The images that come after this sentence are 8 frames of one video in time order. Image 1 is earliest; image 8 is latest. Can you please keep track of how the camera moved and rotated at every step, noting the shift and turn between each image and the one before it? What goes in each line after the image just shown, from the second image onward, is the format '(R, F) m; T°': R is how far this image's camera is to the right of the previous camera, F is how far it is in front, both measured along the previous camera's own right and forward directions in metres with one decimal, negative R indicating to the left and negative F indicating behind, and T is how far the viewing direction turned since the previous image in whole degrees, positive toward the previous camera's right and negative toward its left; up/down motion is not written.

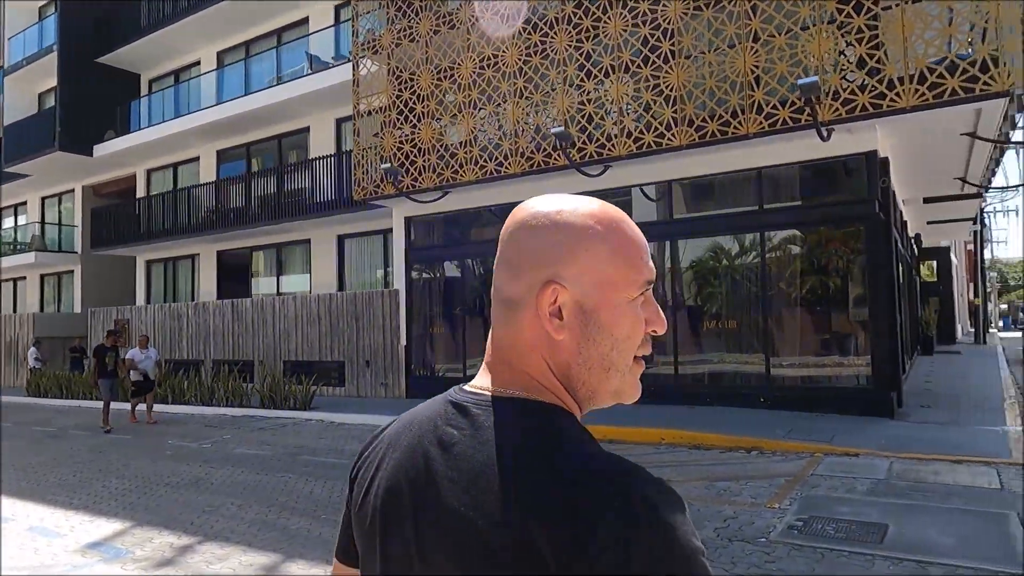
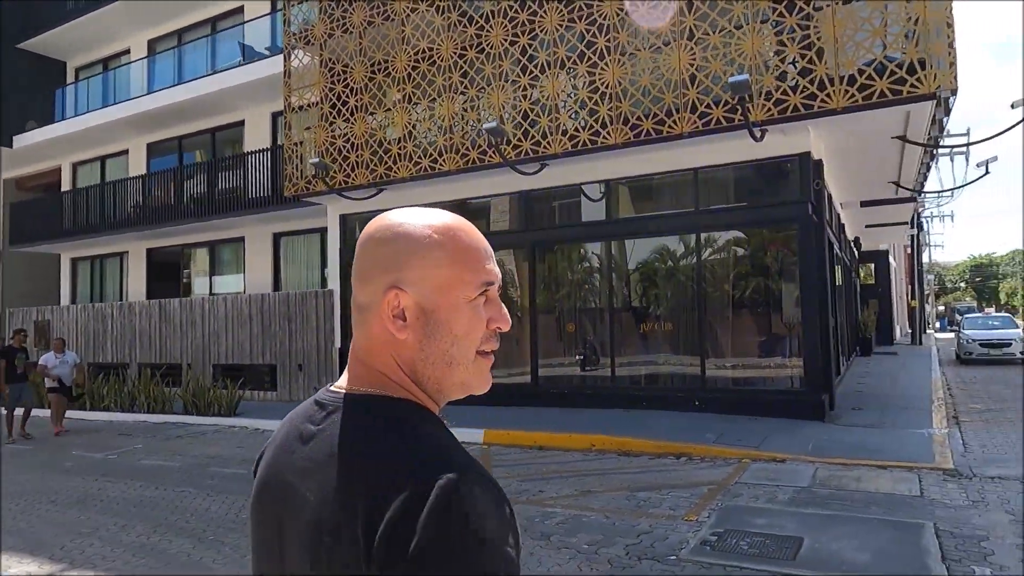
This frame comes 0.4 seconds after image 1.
(+0.4, +0.3) m; +4°
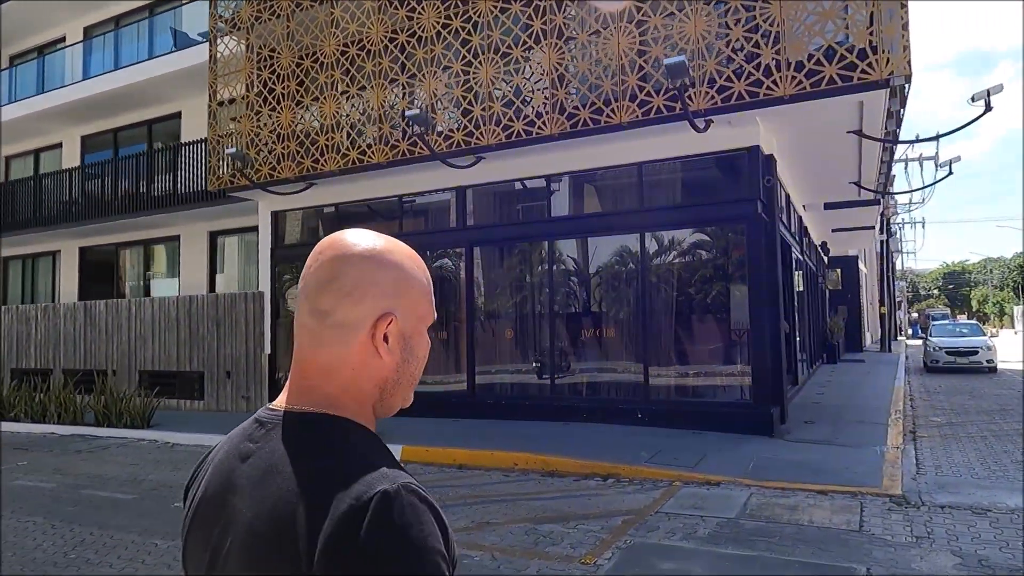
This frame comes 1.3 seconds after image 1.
(+0.8, +0.8) m; +2°
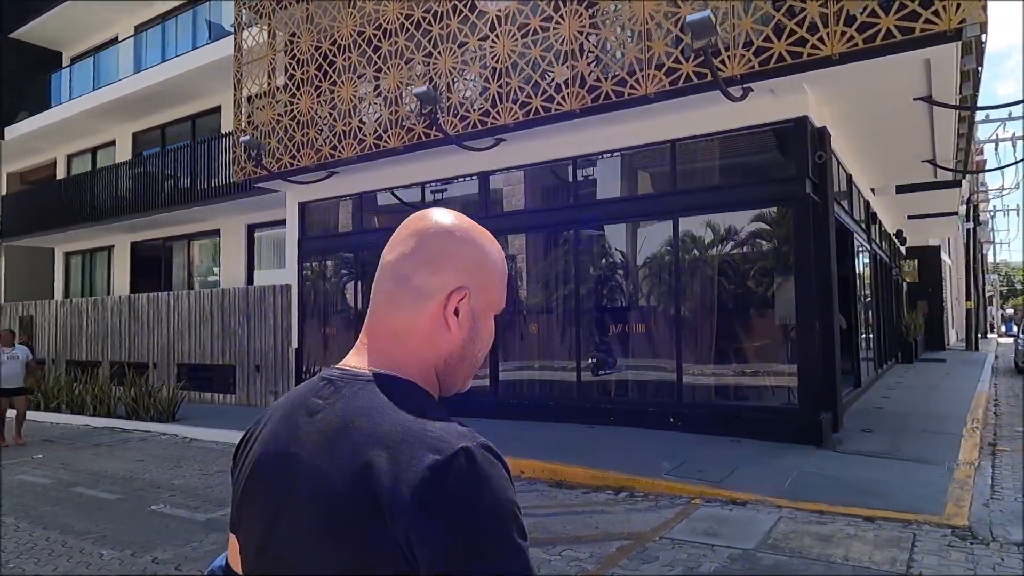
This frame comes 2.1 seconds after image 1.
(+0.6, +0.7) m; -6°
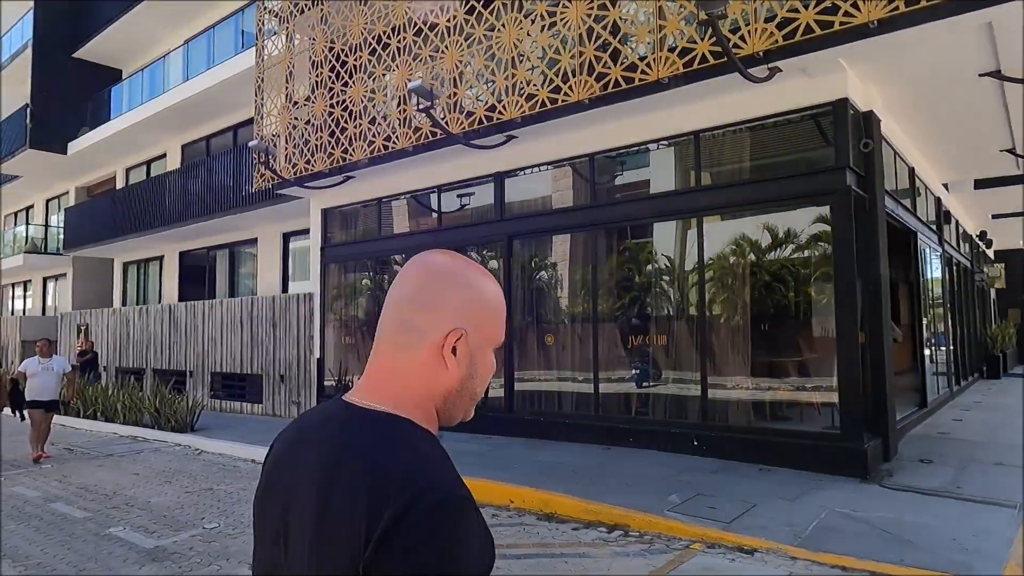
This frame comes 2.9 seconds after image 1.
(+0.8, +0.7) m; -6°
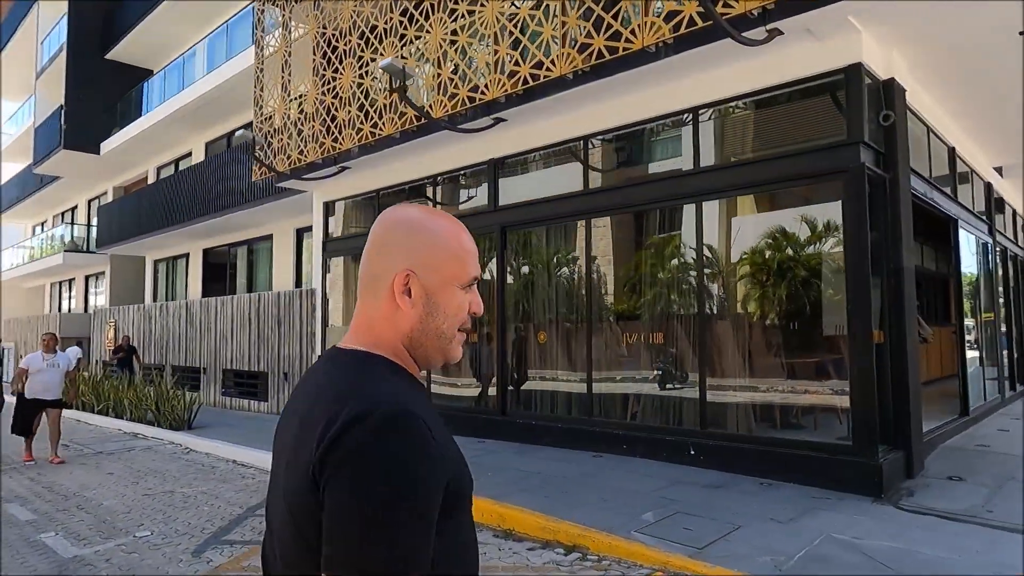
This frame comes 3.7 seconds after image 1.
(+0.8, +0.6) m; -4°
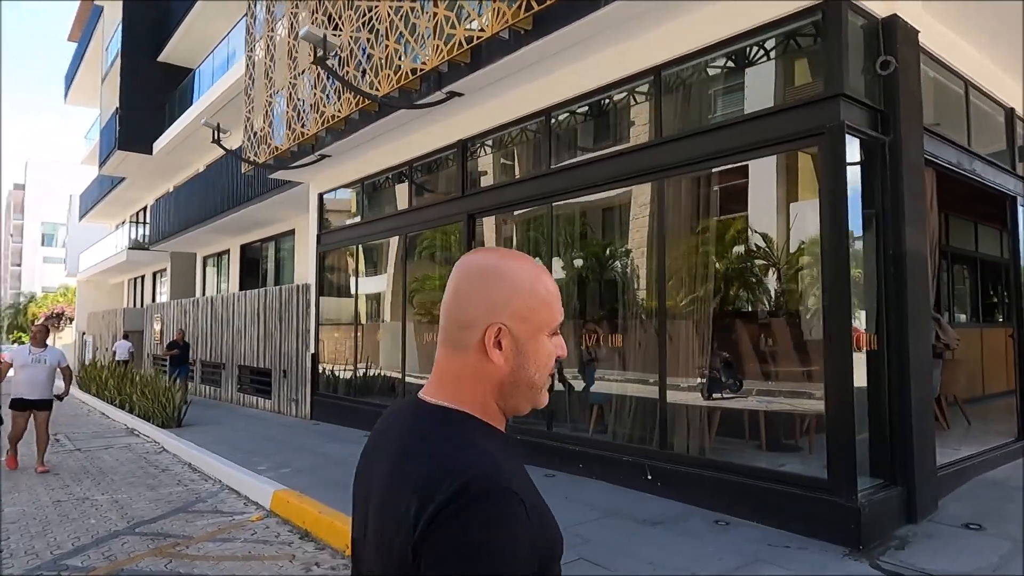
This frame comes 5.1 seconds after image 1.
(+1.4, +1.0) m; -7°
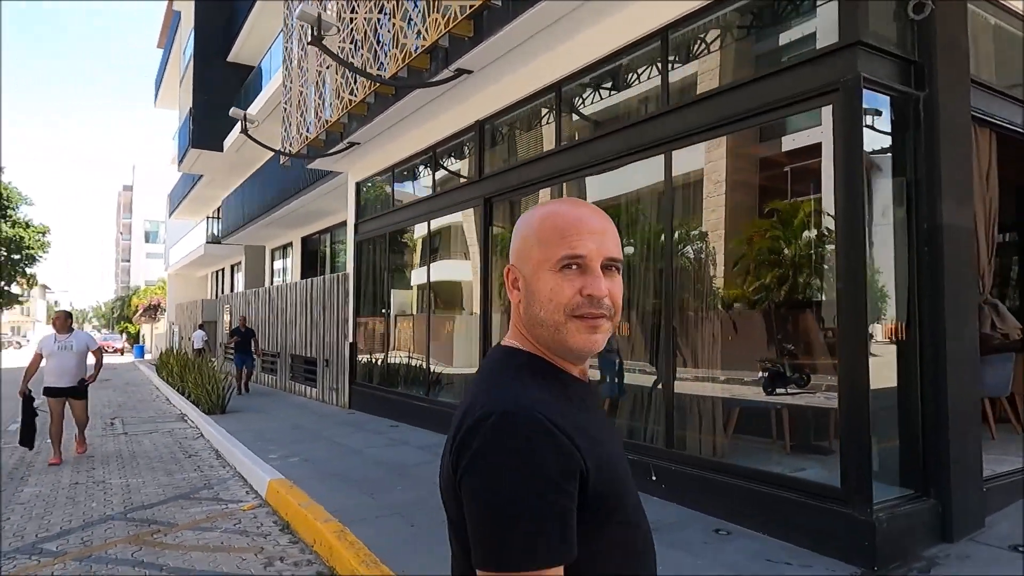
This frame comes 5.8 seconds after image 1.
(+0.7, +0.4) m; -7°
